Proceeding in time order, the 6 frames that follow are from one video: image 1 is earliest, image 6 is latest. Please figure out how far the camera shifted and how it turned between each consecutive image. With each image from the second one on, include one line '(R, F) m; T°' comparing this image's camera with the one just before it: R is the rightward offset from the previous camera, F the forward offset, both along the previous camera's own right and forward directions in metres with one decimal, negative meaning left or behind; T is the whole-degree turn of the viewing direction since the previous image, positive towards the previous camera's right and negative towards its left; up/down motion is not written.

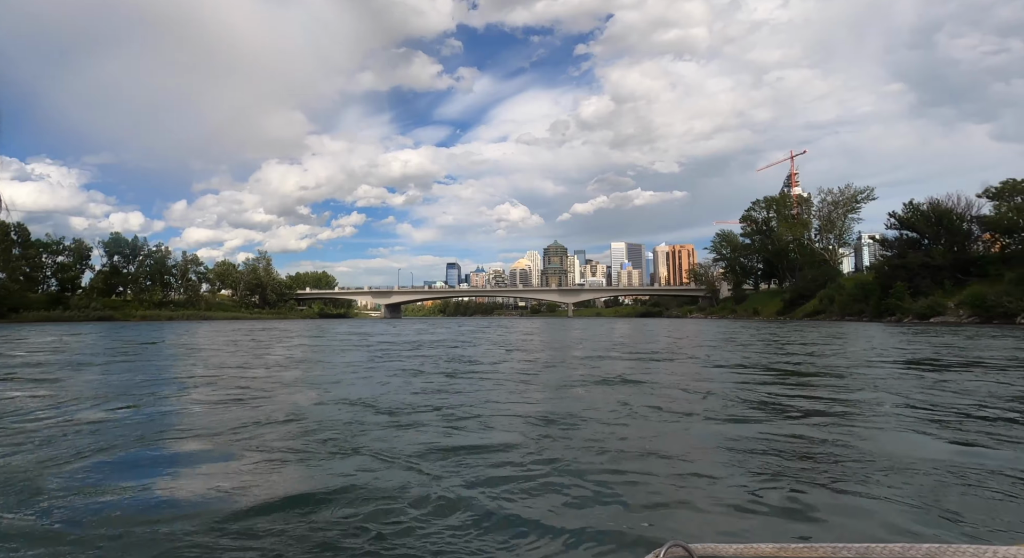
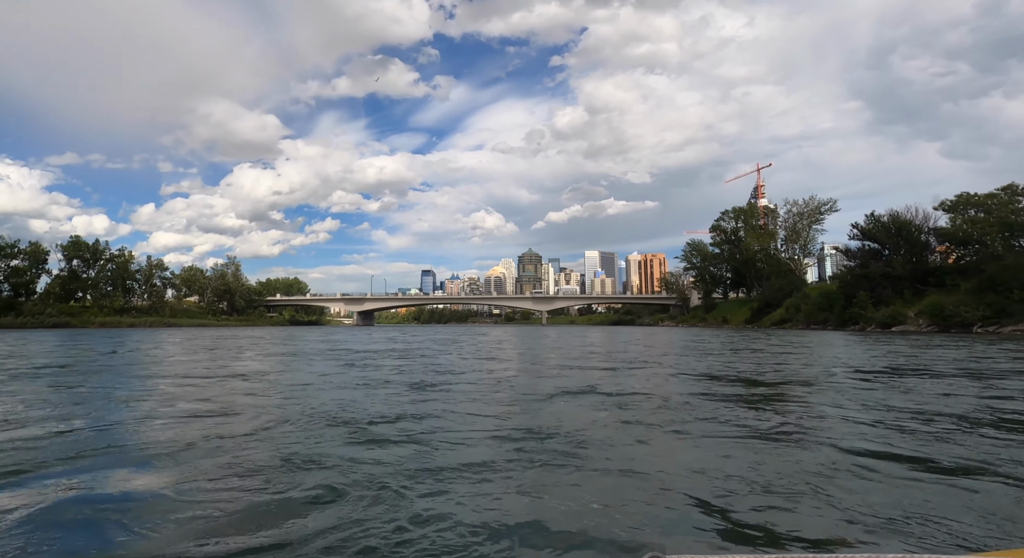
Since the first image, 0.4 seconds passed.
(-0.1, -0.3) m; +3°
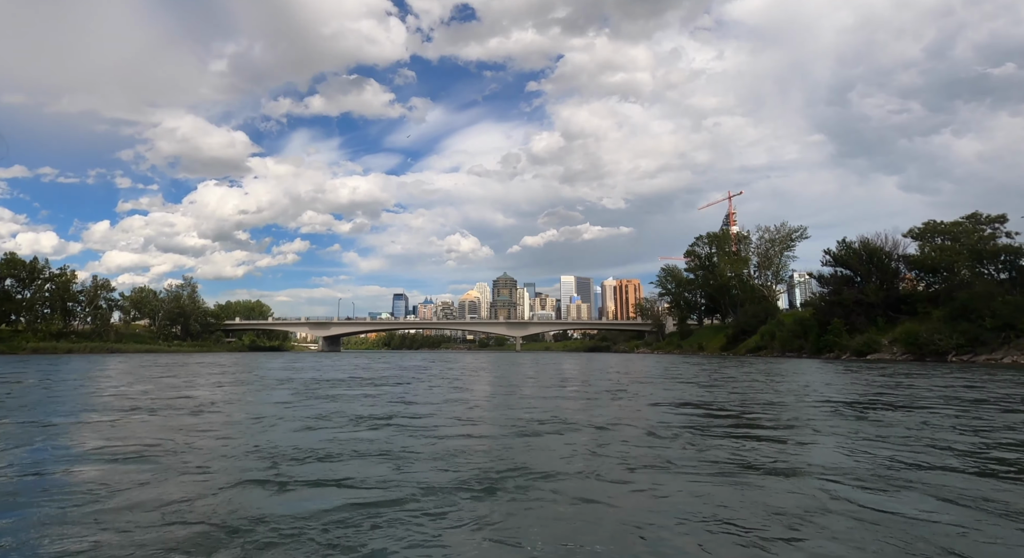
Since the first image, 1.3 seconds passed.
(0.0, +1.8) m; +2°
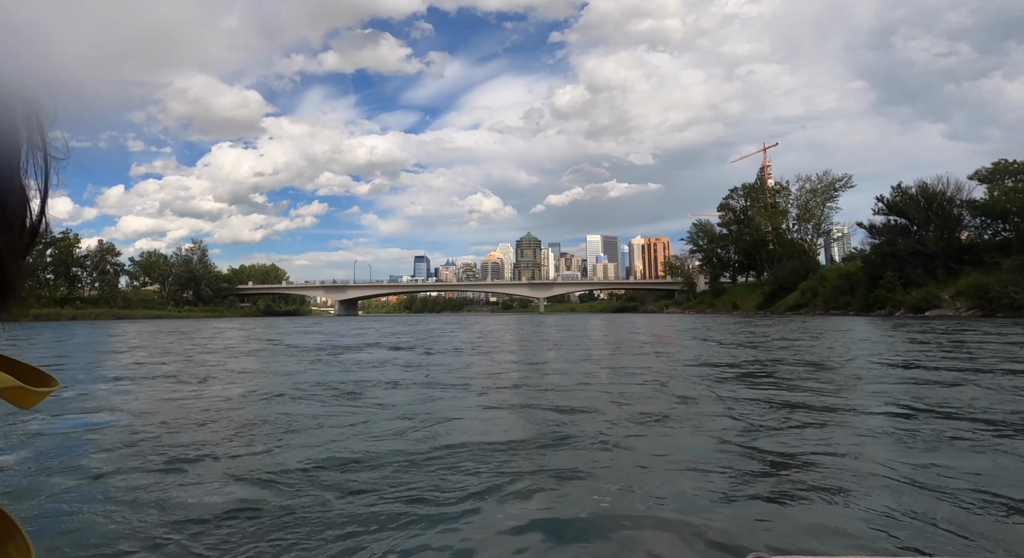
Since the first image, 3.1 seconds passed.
(+0.4, +2.4) m; -3°
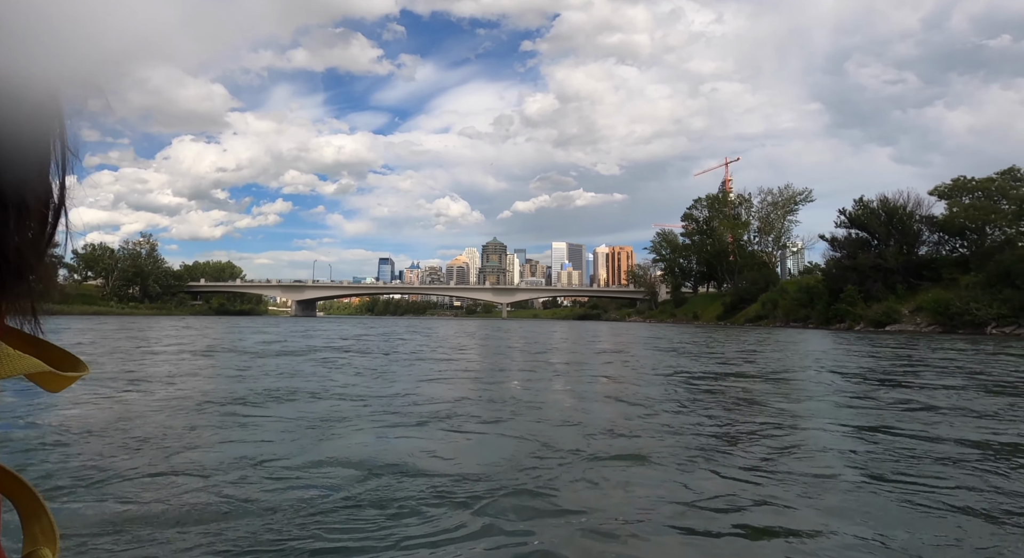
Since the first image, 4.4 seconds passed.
(+0.1, +0.6) m; +3°
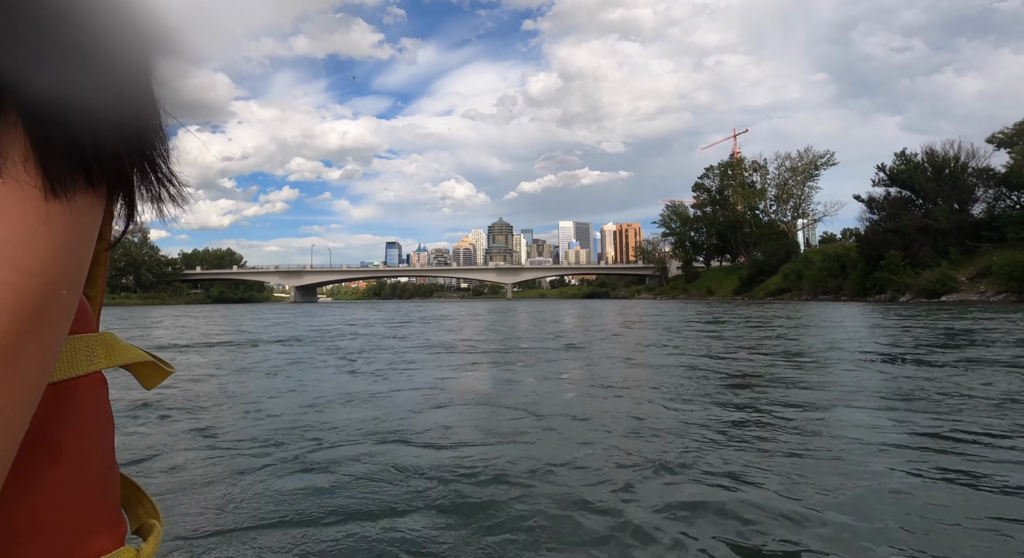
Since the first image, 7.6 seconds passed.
(+0.1, +1.7) m; -1°
